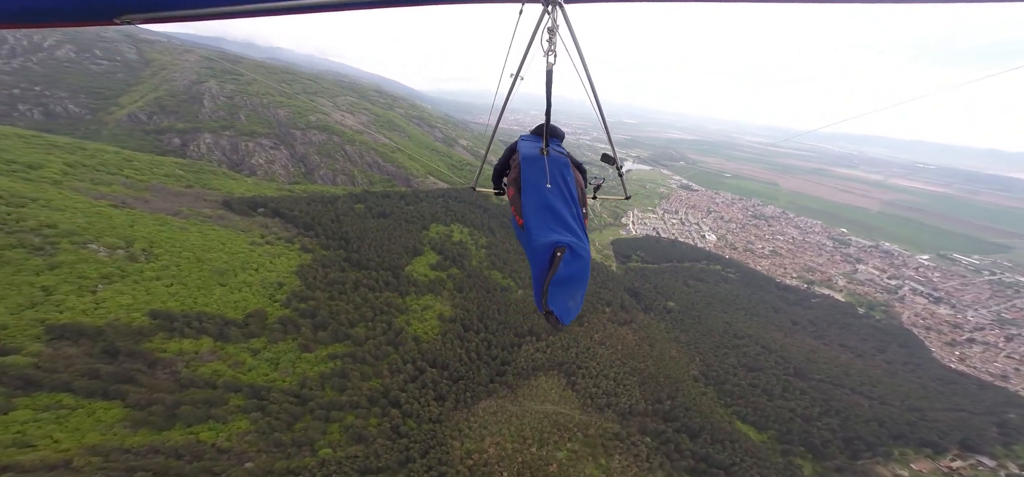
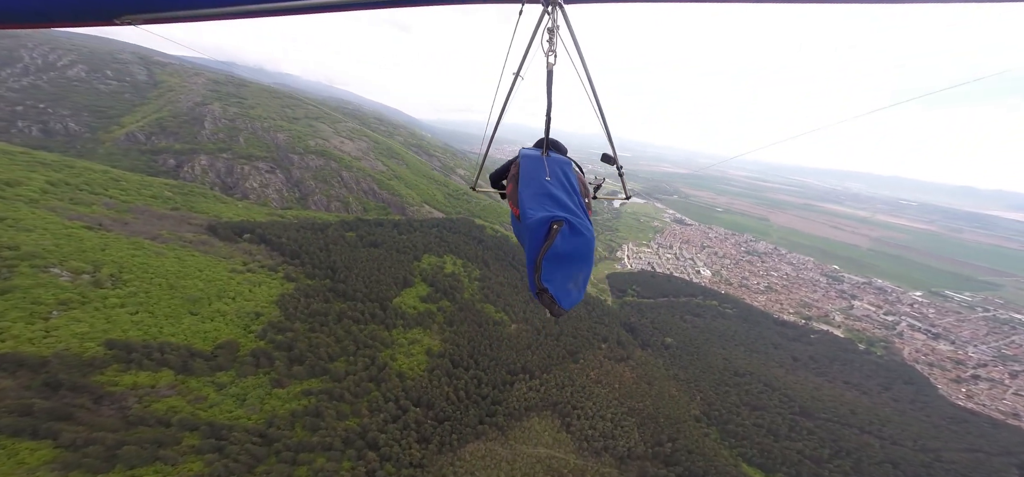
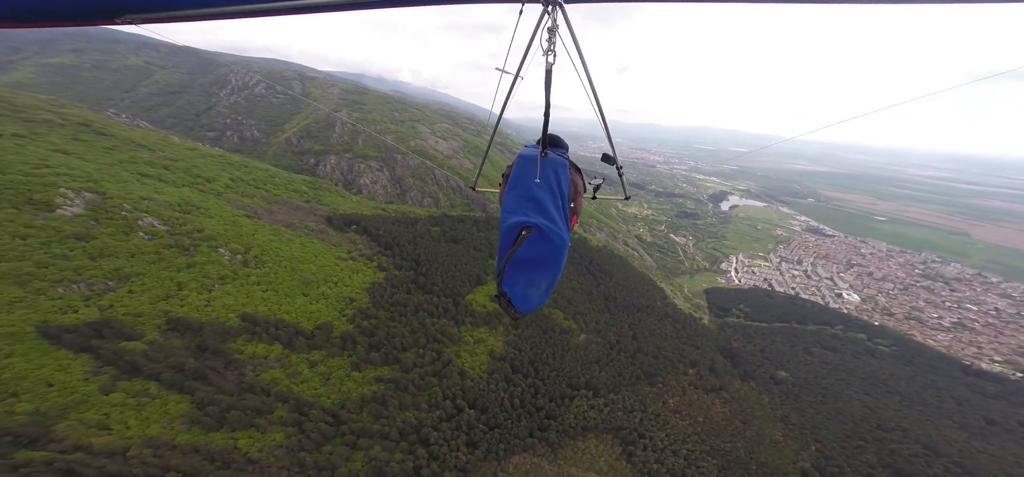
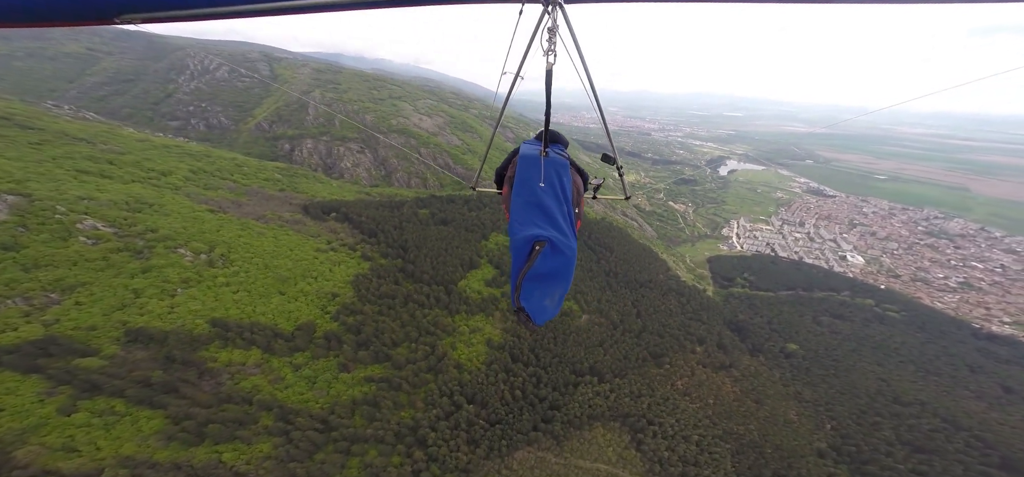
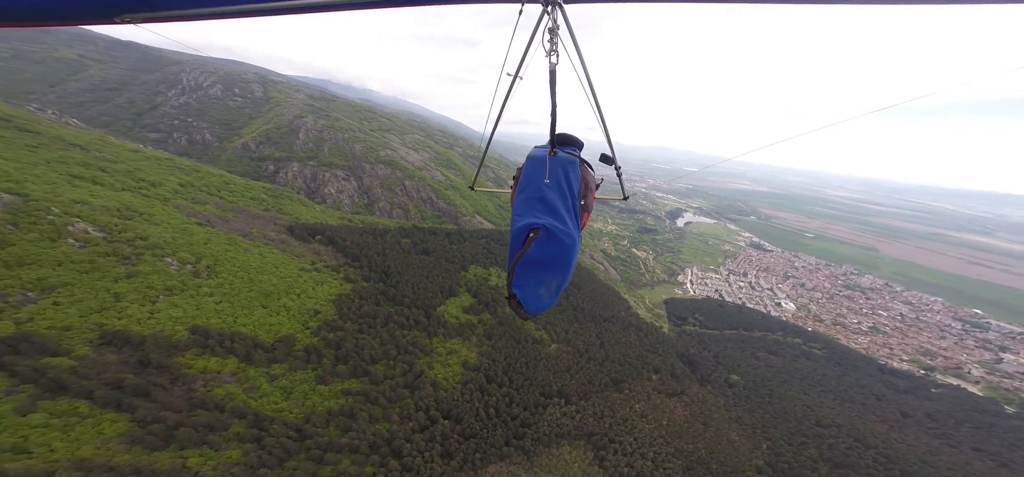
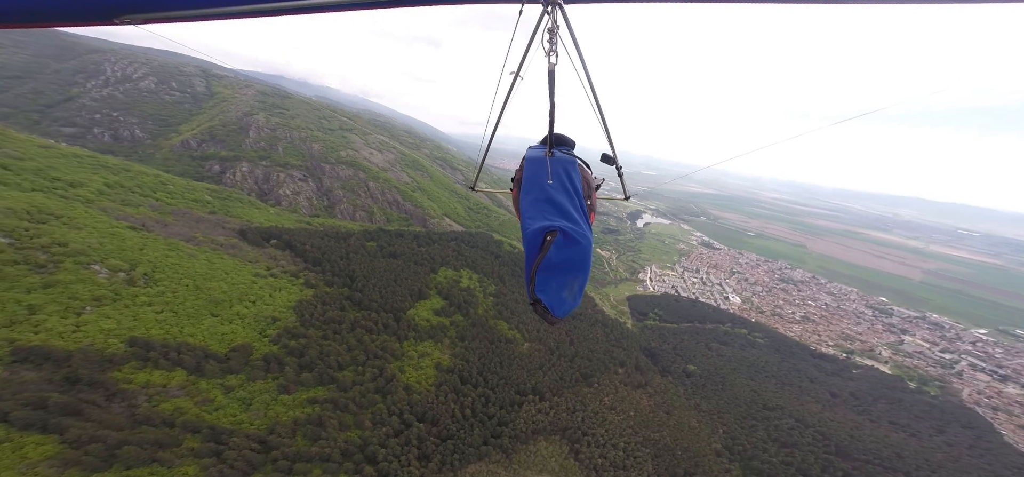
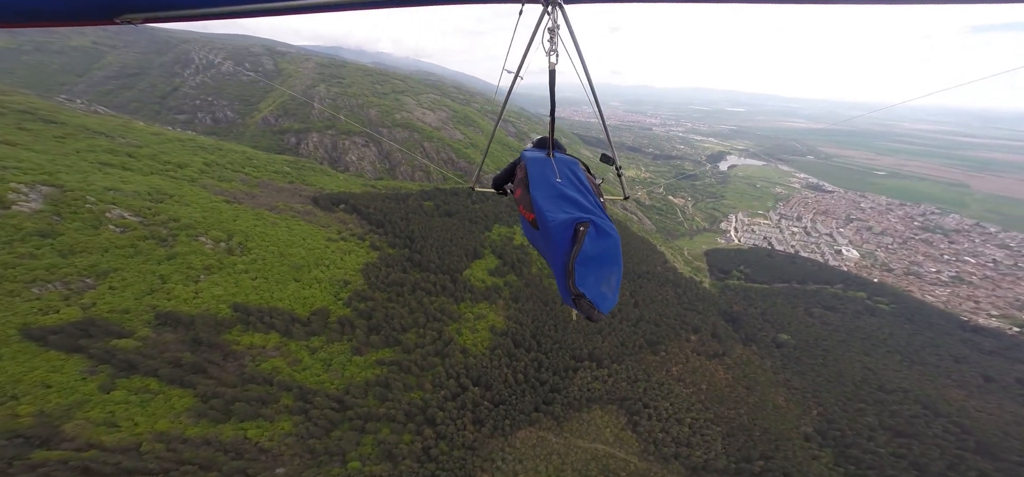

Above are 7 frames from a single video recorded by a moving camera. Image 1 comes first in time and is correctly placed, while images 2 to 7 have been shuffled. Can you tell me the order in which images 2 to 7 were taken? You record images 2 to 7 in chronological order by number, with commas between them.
2, 6, 5, 3, 7, 4
